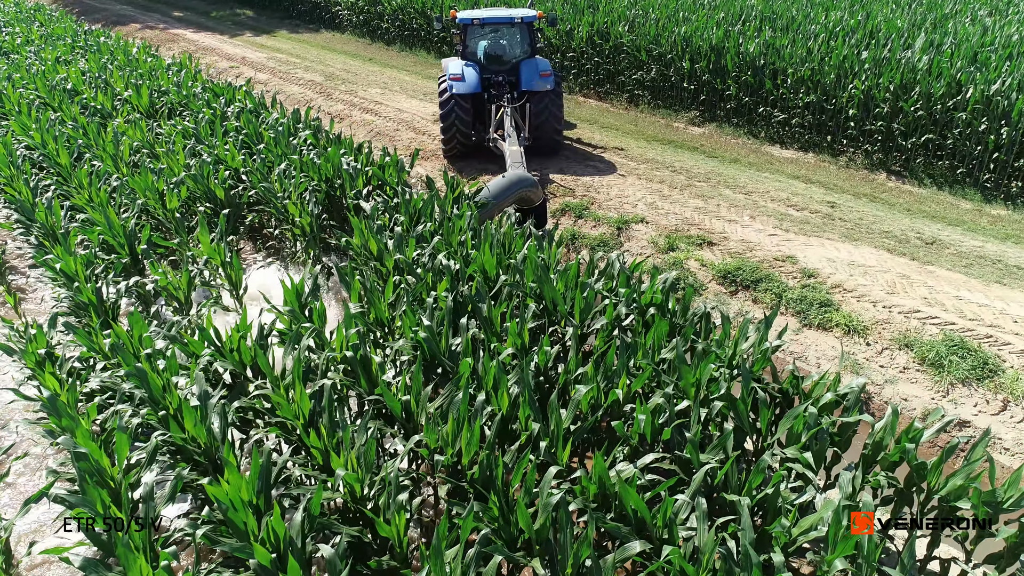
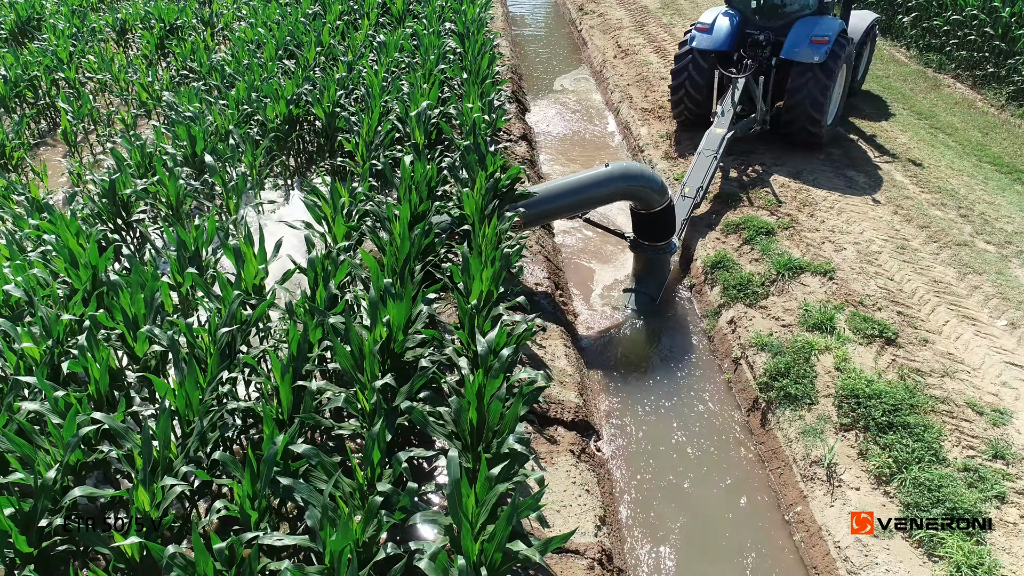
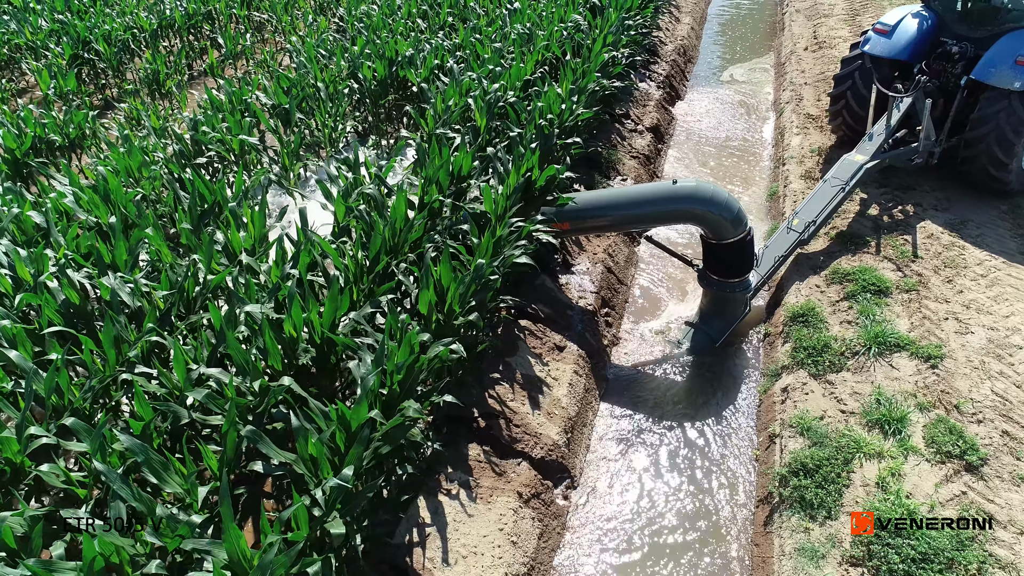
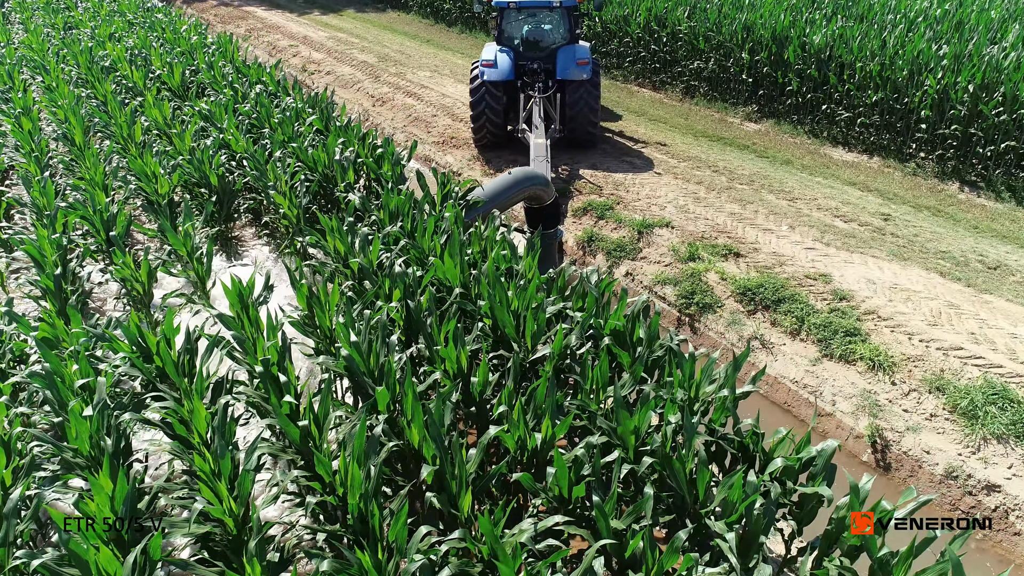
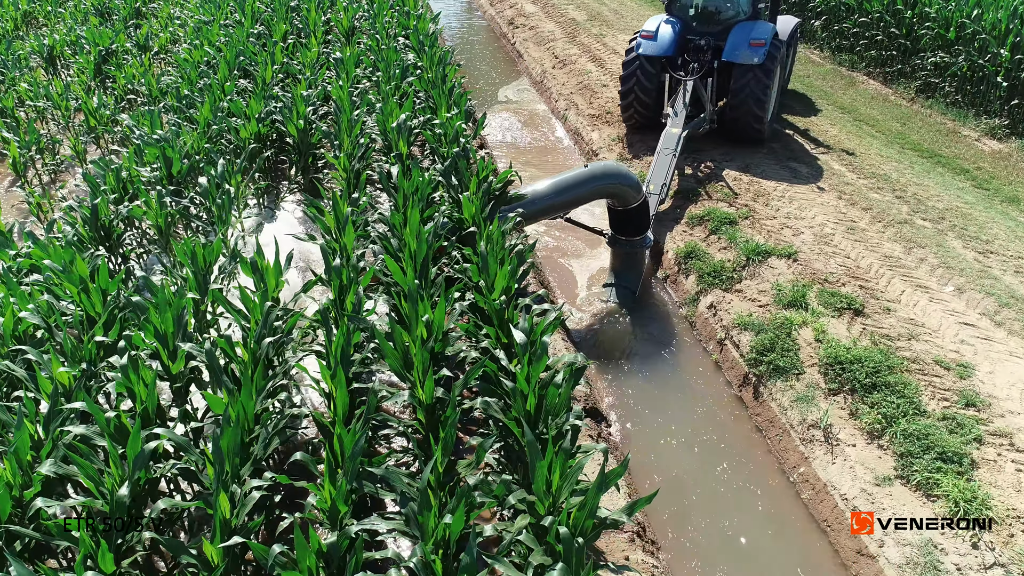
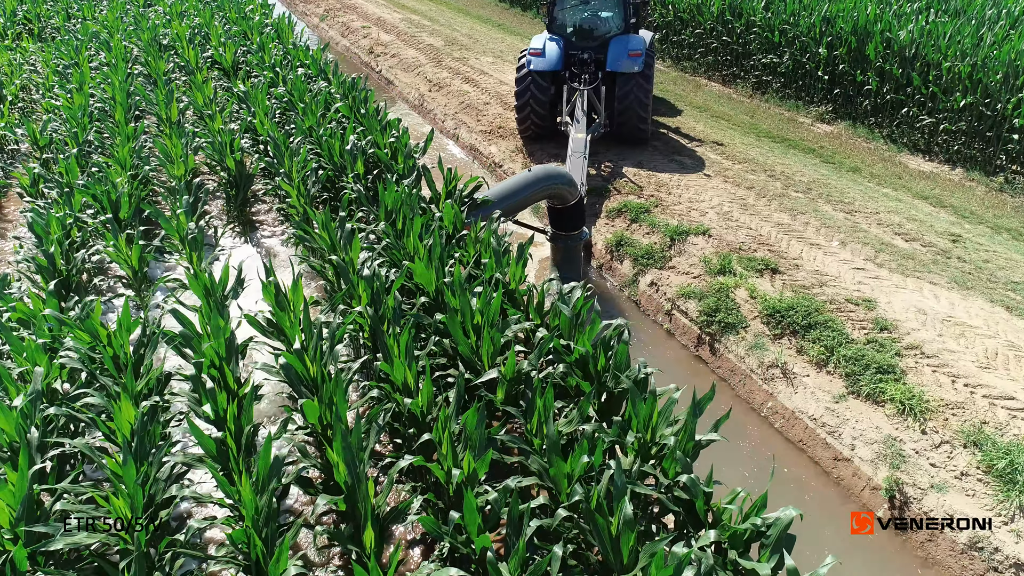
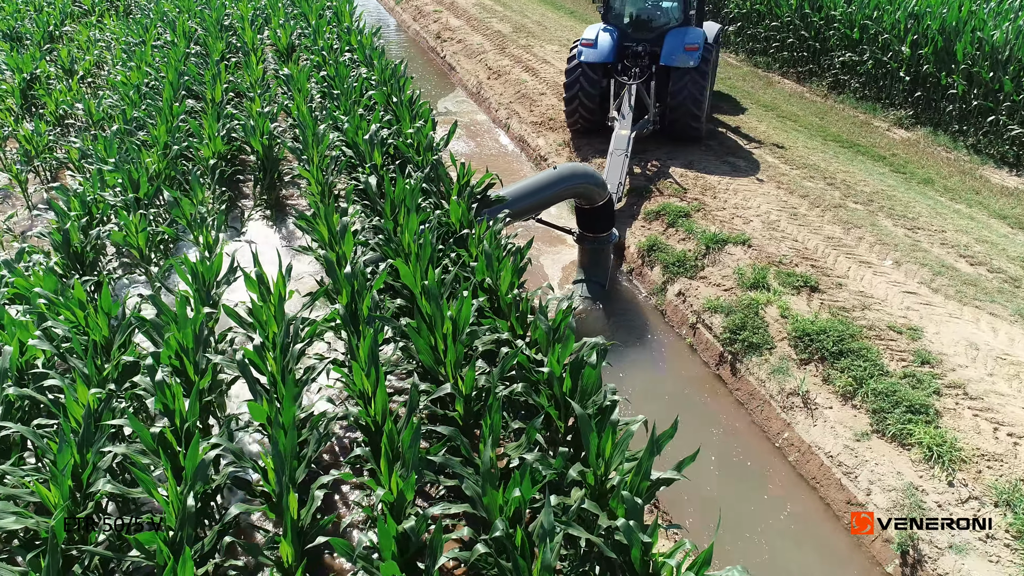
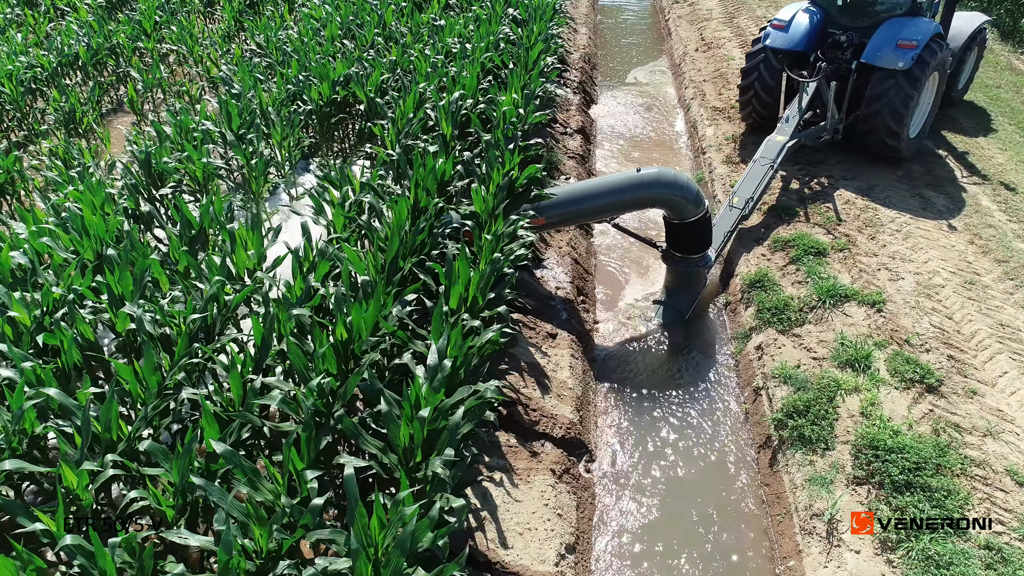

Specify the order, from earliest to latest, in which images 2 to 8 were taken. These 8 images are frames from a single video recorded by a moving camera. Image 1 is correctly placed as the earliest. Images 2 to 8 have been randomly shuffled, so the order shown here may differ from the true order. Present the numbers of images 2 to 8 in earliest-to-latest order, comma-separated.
4, 6, 7, 5, 2, 8, 3
